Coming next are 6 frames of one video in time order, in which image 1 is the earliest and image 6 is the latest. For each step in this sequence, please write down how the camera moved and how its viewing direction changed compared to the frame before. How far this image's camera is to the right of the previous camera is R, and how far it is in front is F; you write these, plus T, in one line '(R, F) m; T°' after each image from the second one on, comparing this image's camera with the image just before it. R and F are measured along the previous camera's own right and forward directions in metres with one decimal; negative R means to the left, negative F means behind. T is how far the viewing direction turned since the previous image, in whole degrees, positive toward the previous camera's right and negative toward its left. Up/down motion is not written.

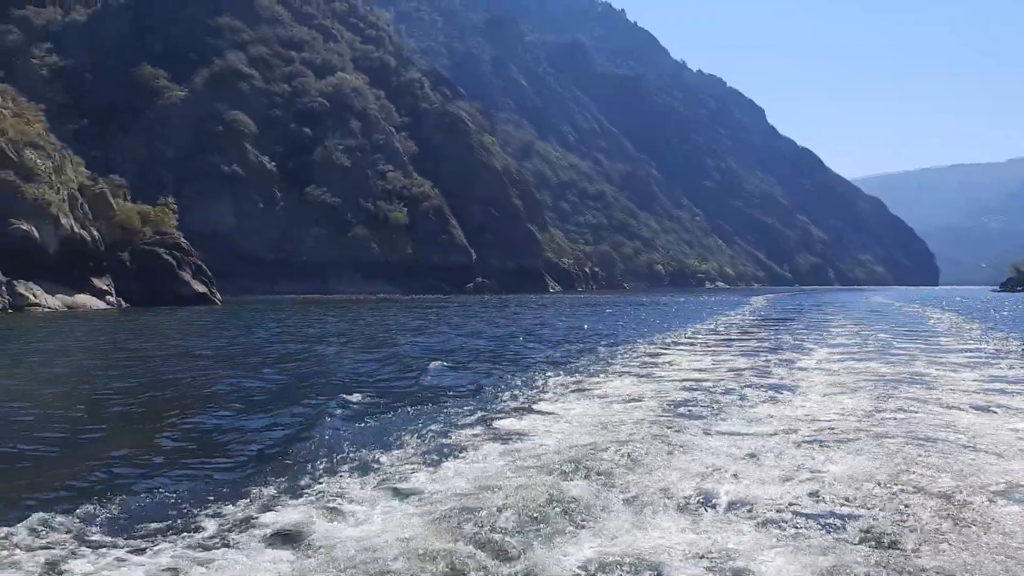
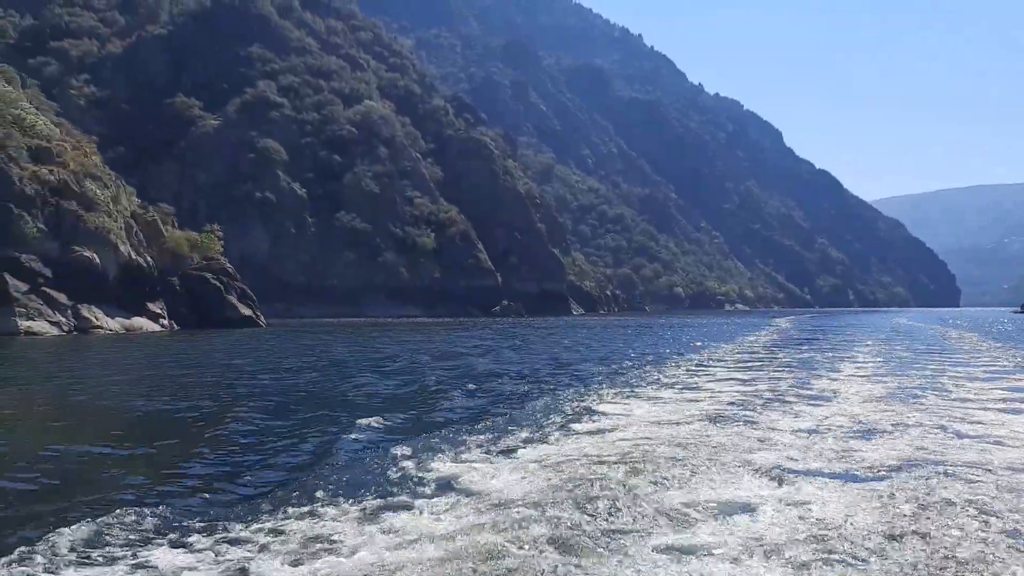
(-0.7, -1.7) m; -1°
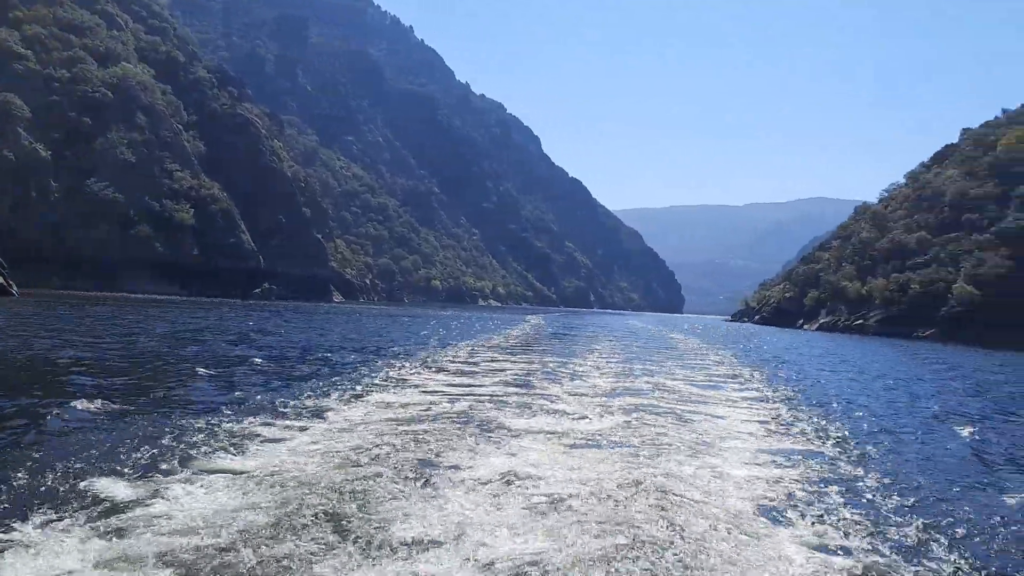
(-1.3, -2.8) m; +16°
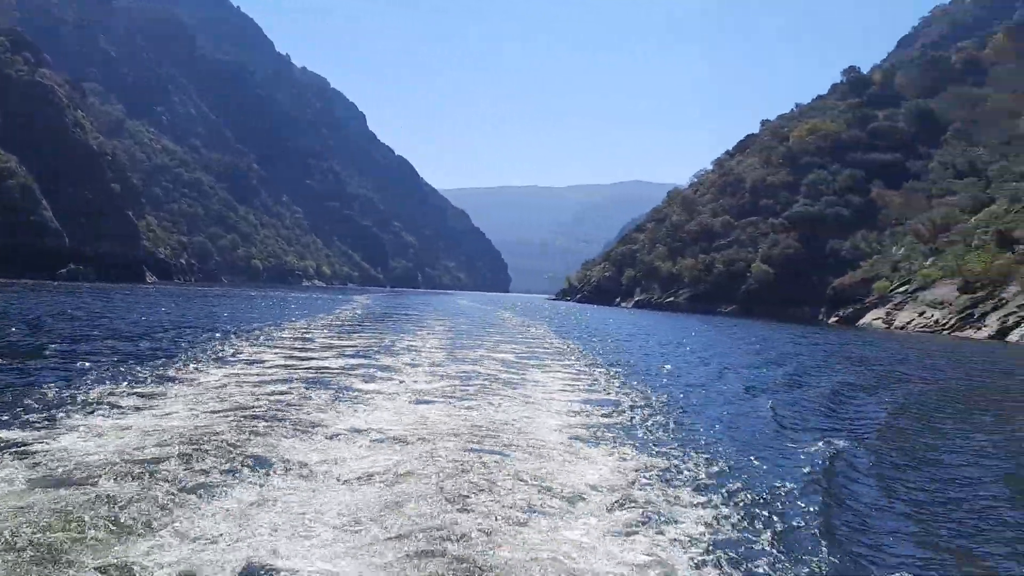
(-0.2, -1.1) m; +11°
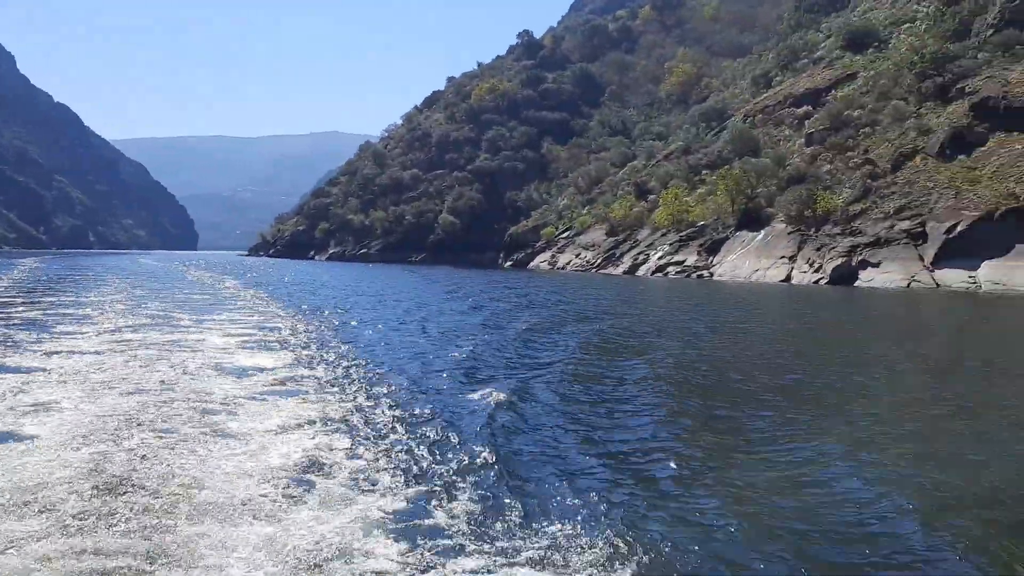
(0.0, -2.8) m; +19°
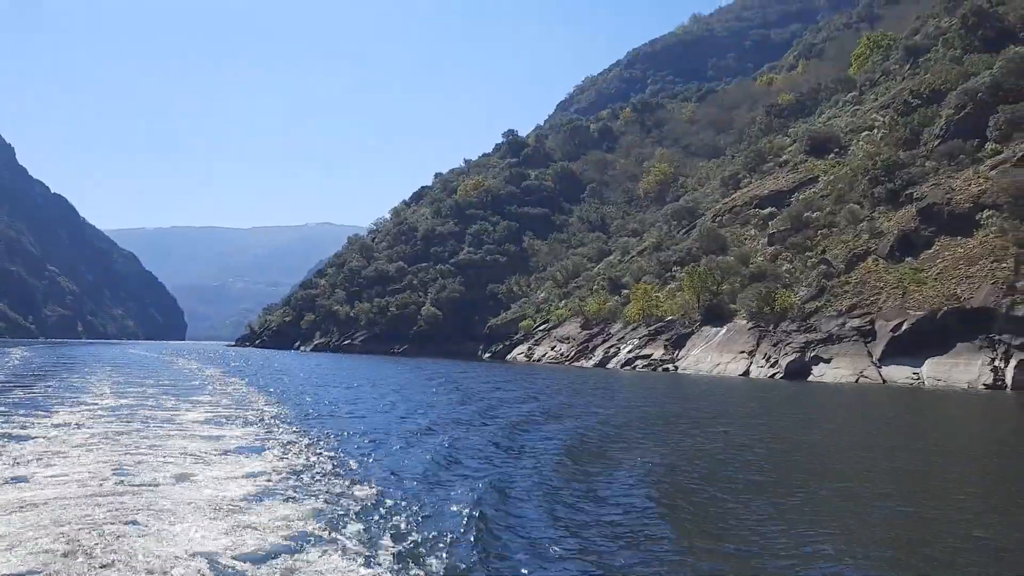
(+0.7, -1.5) m; +1°
